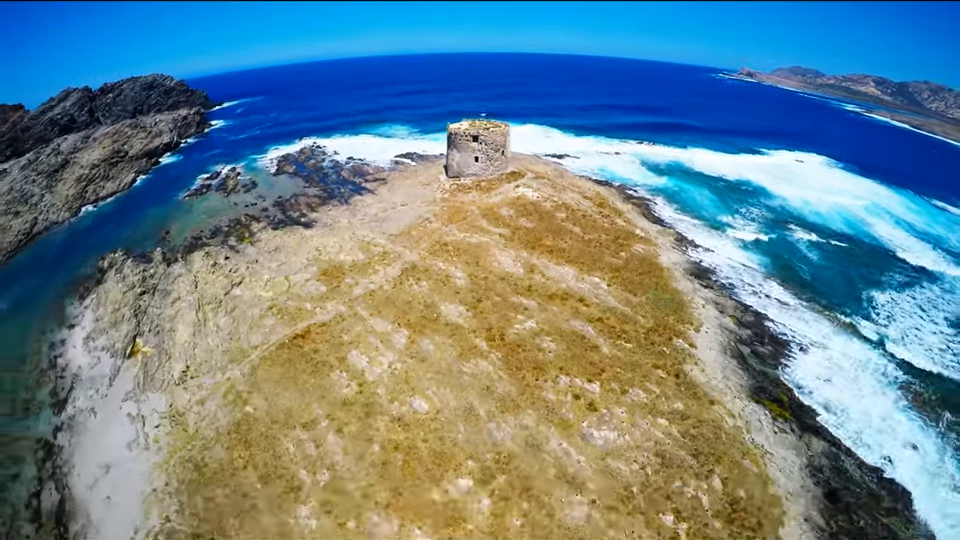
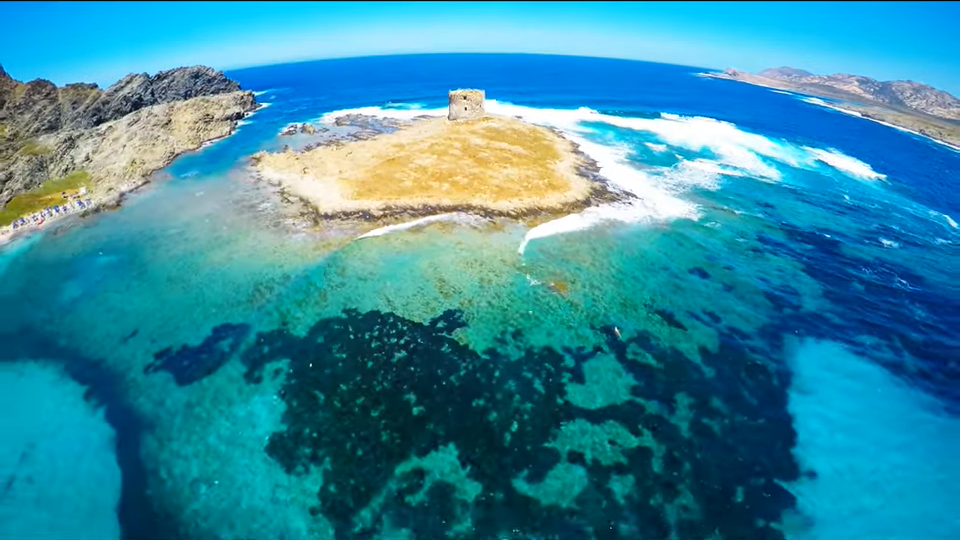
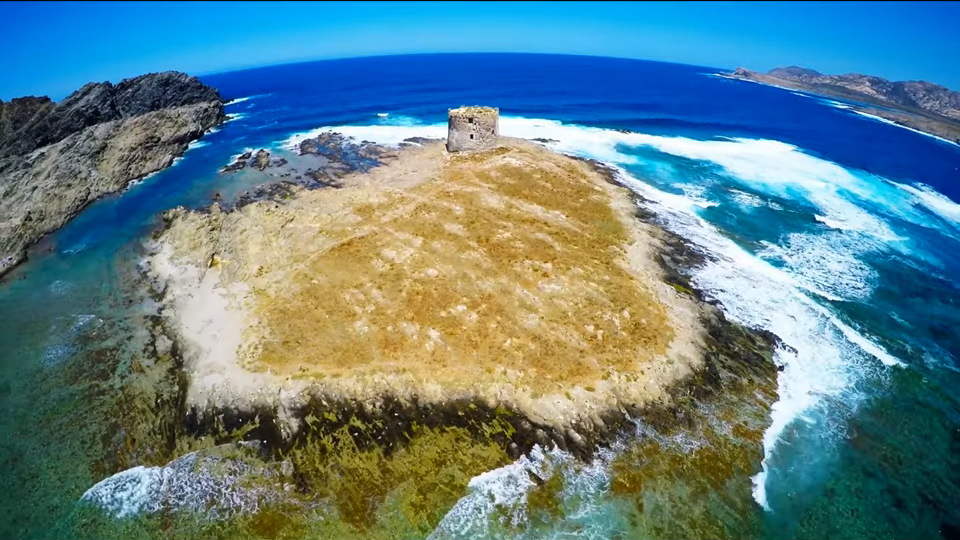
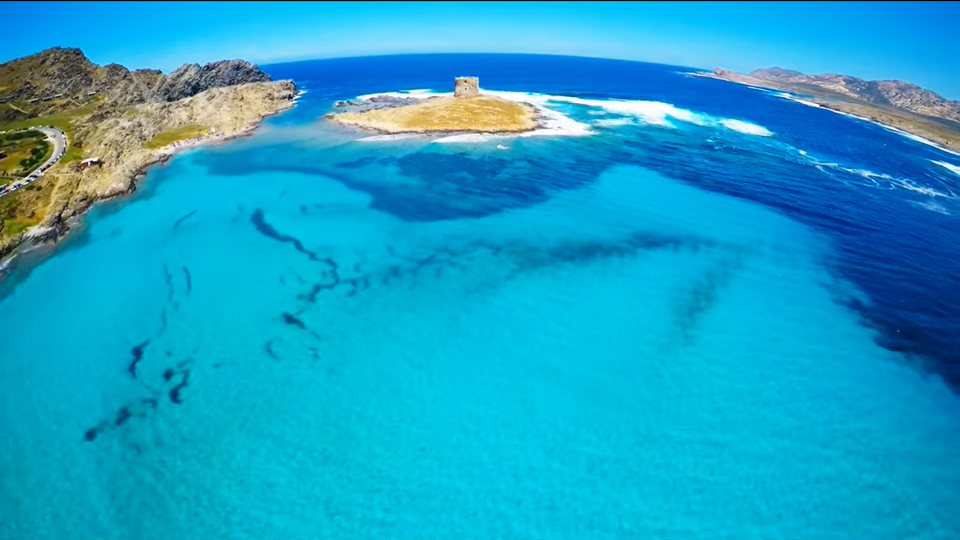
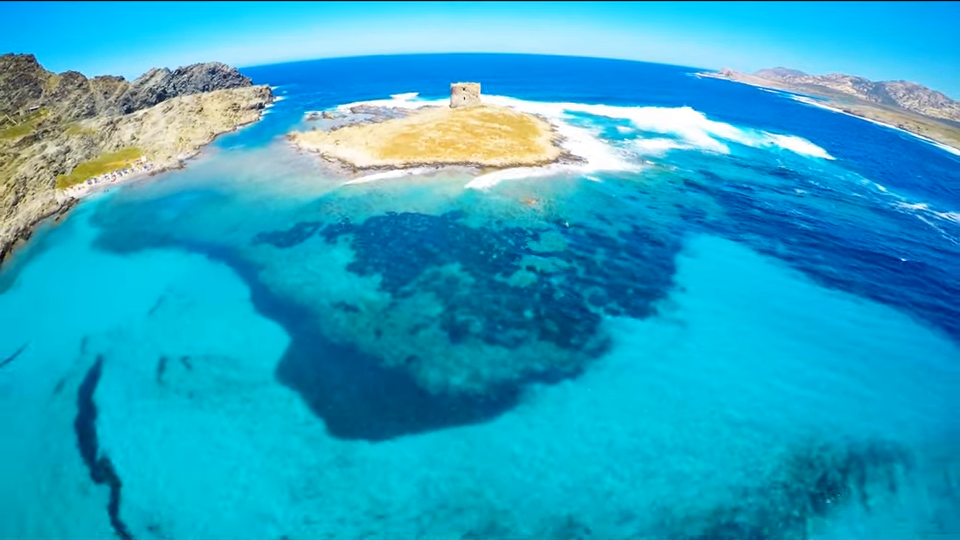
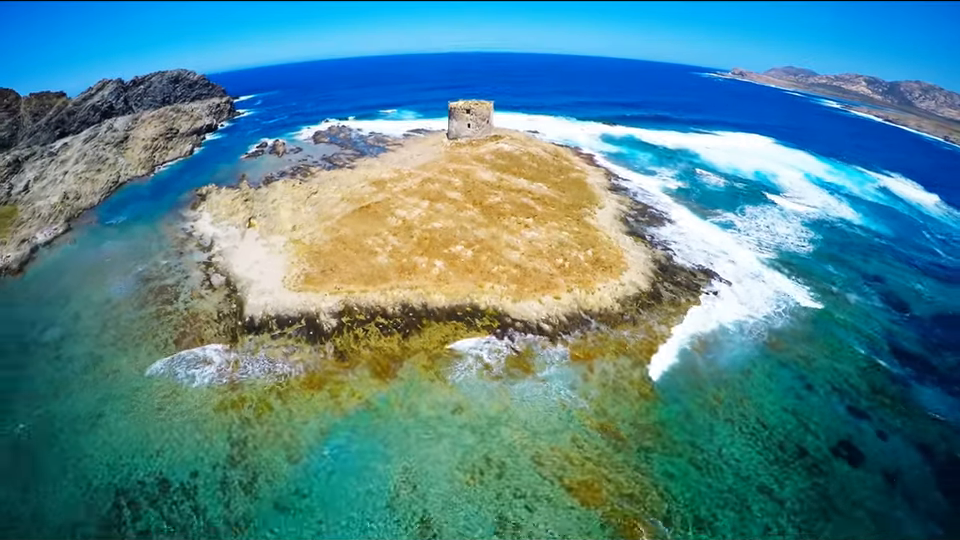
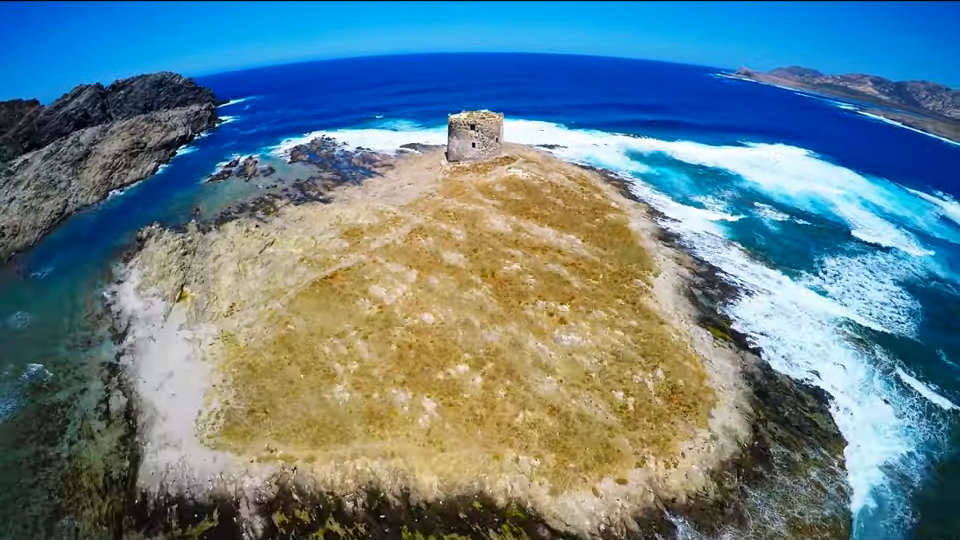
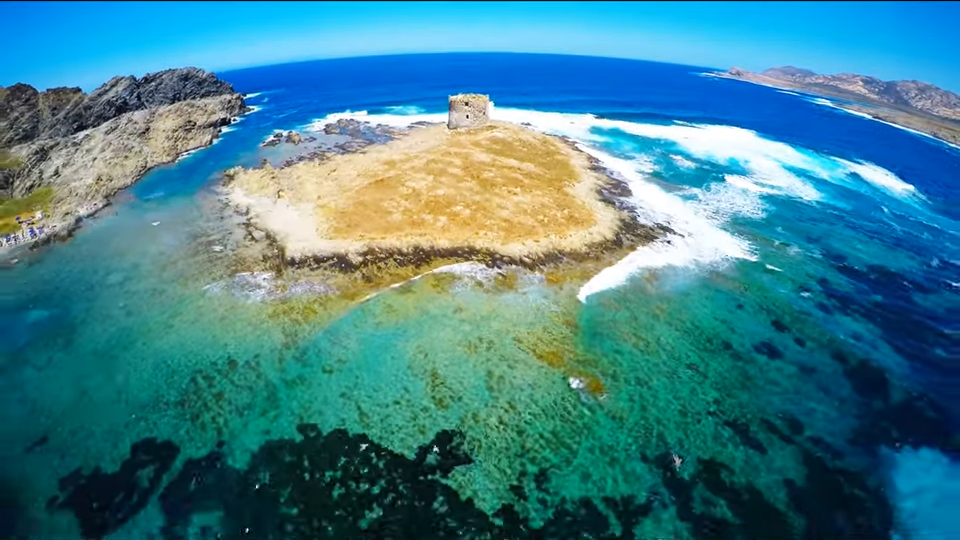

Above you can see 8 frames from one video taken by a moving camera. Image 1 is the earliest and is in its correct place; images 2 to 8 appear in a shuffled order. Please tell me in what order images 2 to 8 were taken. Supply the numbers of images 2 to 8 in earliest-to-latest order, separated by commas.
7, 3, 6, 8, 2, 5, 4
